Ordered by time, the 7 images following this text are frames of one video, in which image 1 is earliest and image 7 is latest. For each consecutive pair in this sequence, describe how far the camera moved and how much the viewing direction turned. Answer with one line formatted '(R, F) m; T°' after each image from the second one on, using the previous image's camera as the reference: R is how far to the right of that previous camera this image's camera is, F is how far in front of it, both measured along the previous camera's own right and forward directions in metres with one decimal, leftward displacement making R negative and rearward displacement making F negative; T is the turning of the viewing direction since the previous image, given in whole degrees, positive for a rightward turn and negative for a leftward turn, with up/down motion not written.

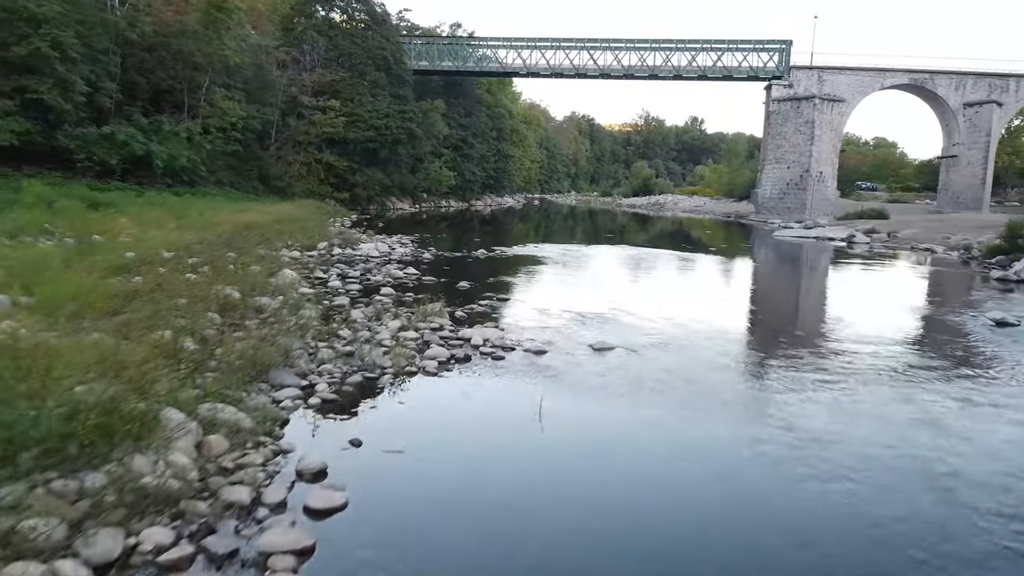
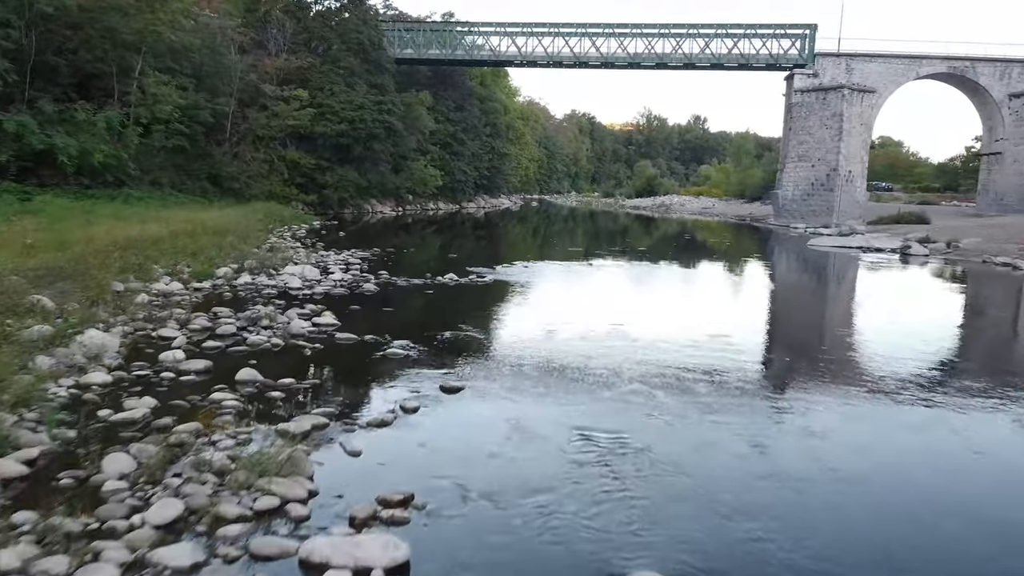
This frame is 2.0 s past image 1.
(+0.3, +3.3) m; 0°
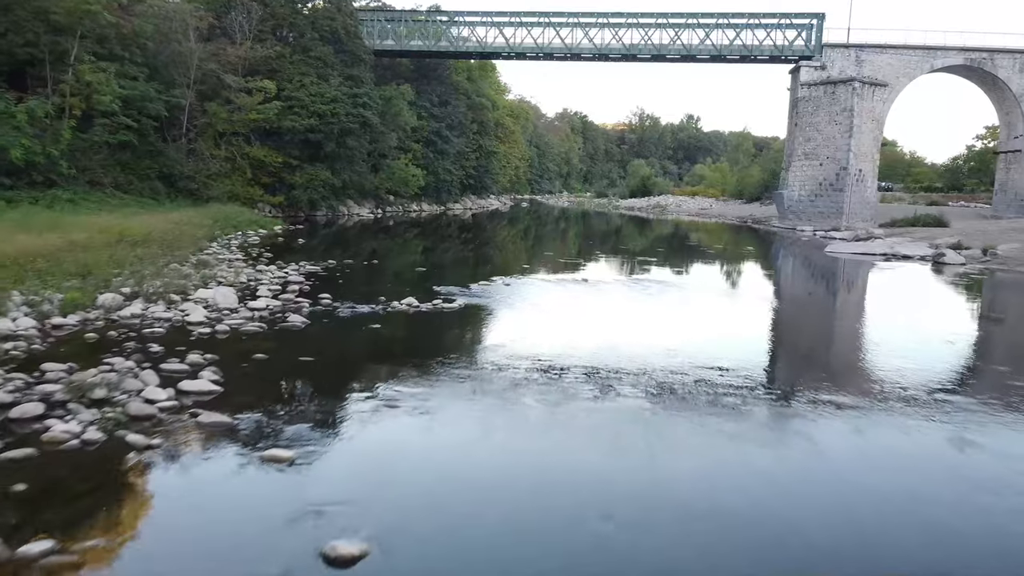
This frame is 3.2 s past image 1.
(+0.2, +1.9) m; +1°
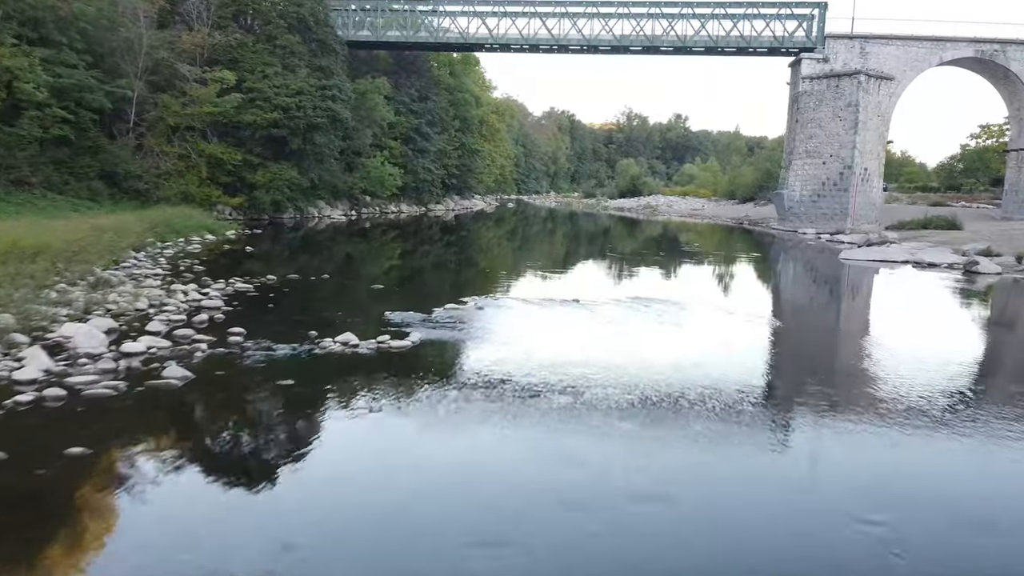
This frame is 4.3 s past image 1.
(+0.1, +1.7) m; +1°
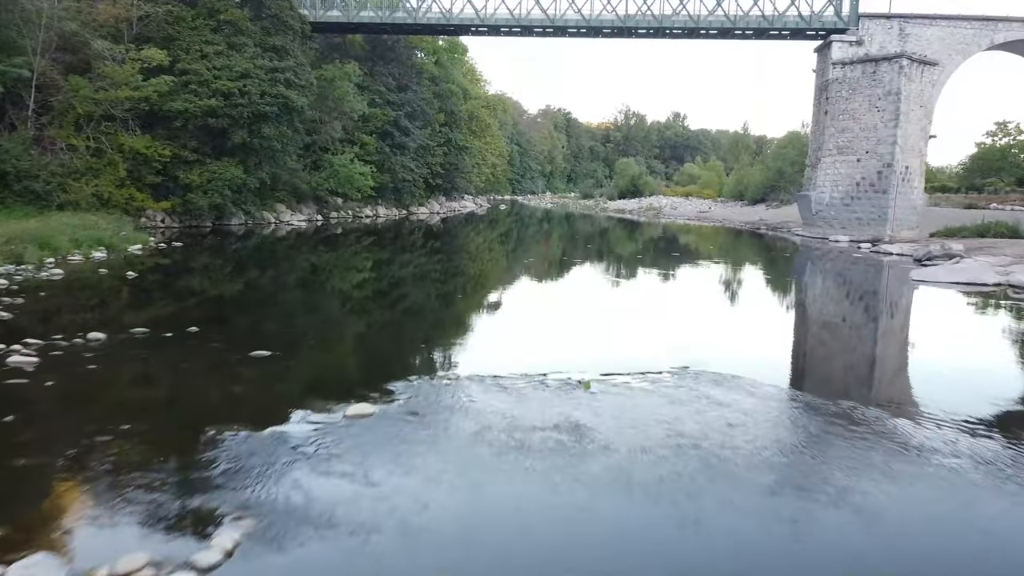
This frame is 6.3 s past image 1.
(+0.2, +3.2) m; 0°
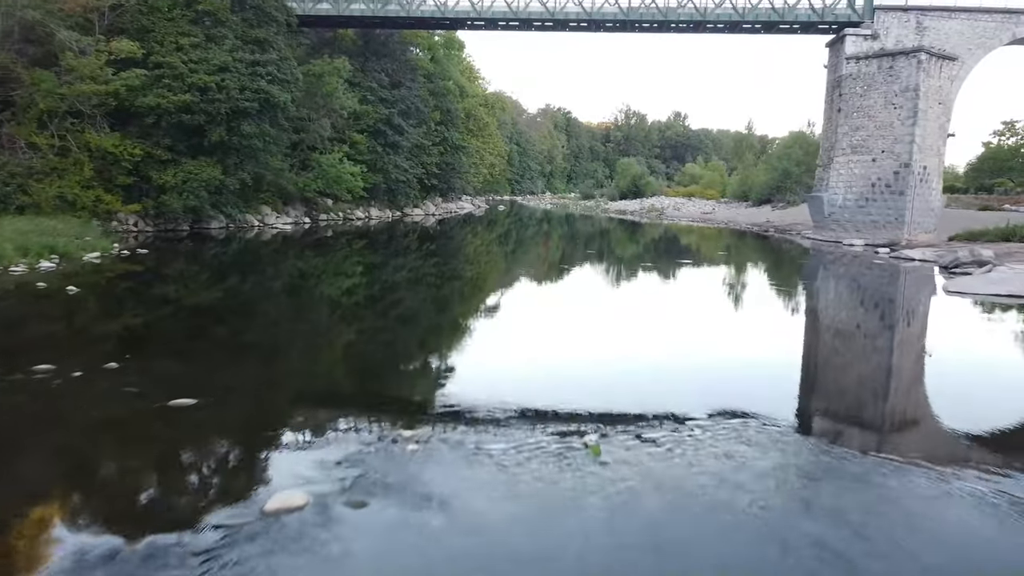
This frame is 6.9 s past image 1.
(+0.1, +1.1) m; 0°
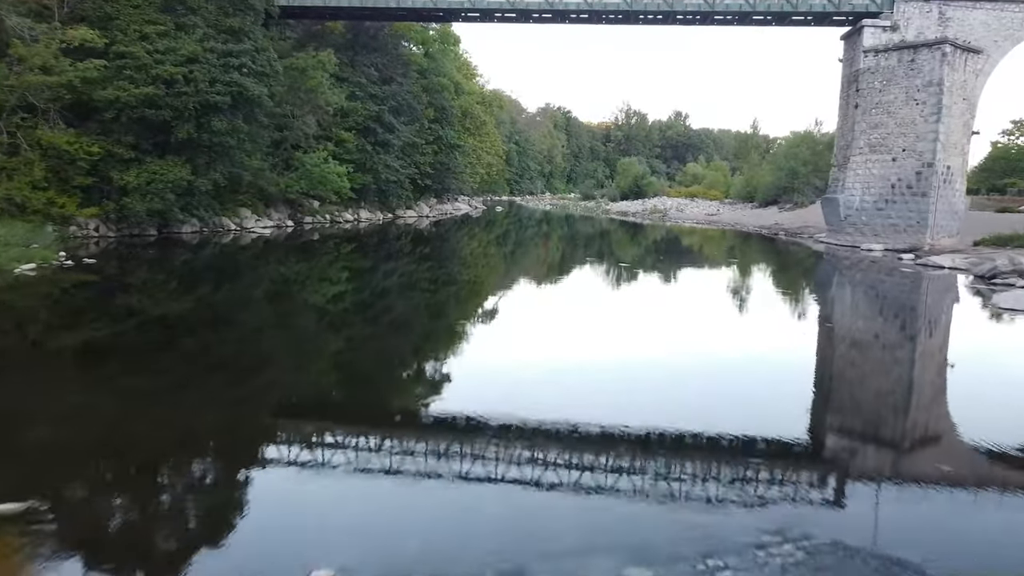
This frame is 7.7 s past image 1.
(+0.1, +1.3) m; 0°
